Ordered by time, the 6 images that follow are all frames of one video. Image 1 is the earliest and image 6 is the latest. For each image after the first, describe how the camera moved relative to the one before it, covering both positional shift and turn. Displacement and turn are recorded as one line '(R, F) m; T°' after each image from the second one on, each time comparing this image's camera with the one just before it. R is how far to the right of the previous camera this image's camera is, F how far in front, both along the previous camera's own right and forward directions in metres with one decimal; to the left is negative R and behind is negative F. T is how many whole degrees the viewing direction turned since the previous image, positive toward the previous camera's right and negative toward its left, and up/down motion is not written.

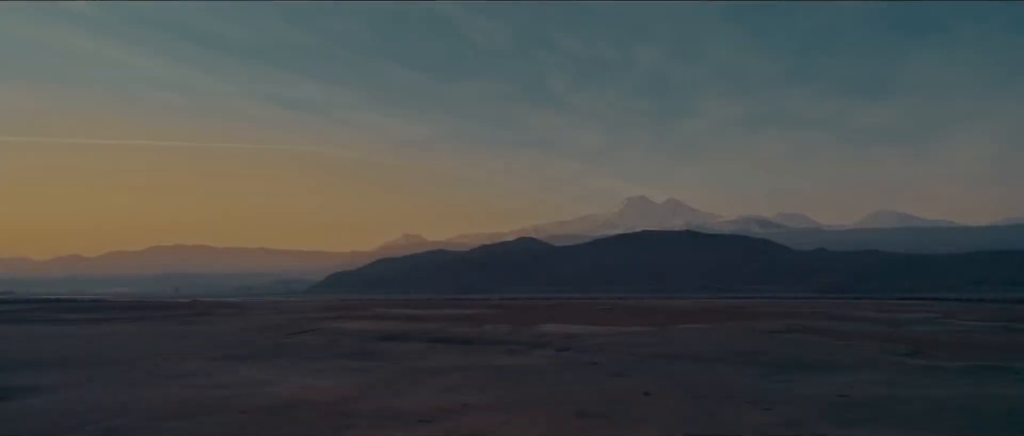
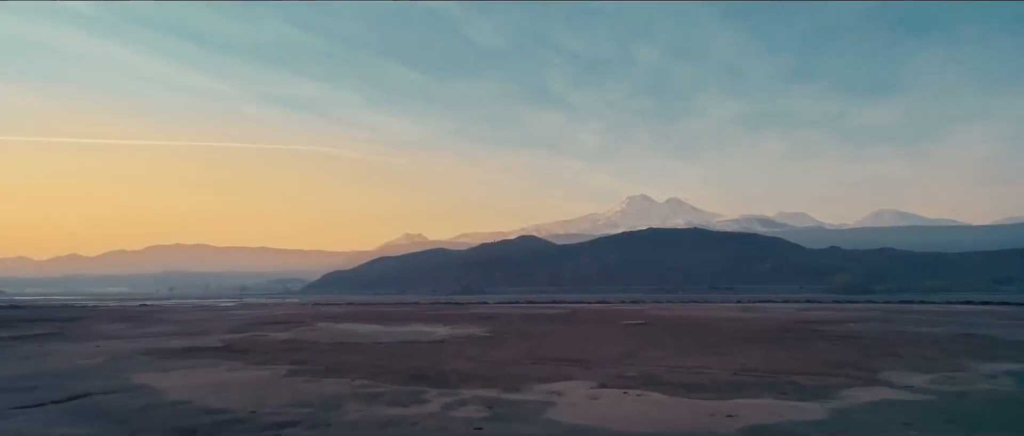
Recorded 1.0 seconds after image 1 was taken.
(+0.1, +3.6) m; 0°
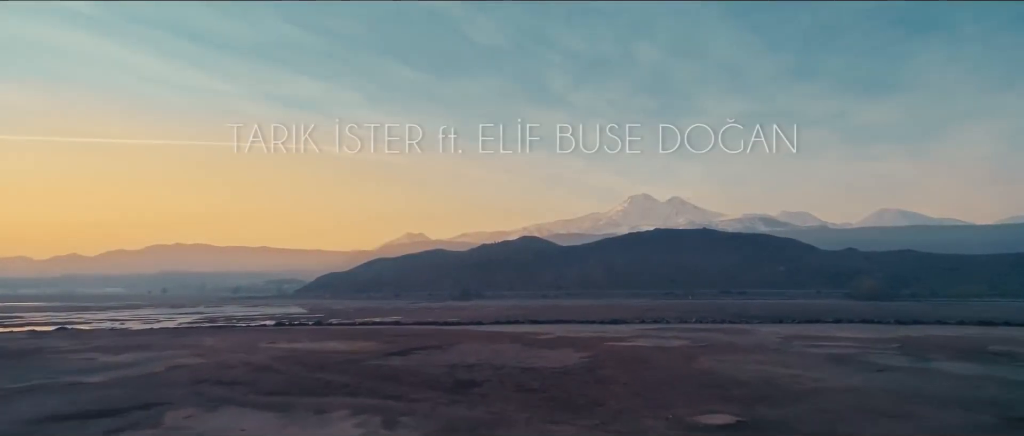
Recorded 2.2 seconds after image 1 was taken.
(0.0, +4.3) m; 0°
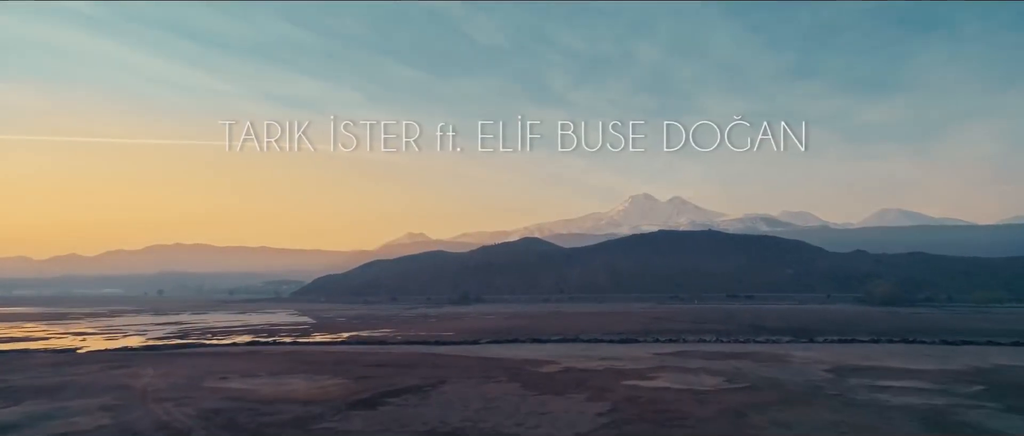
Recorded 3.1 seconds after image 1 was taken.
(0.0, +2.4) m; 0°
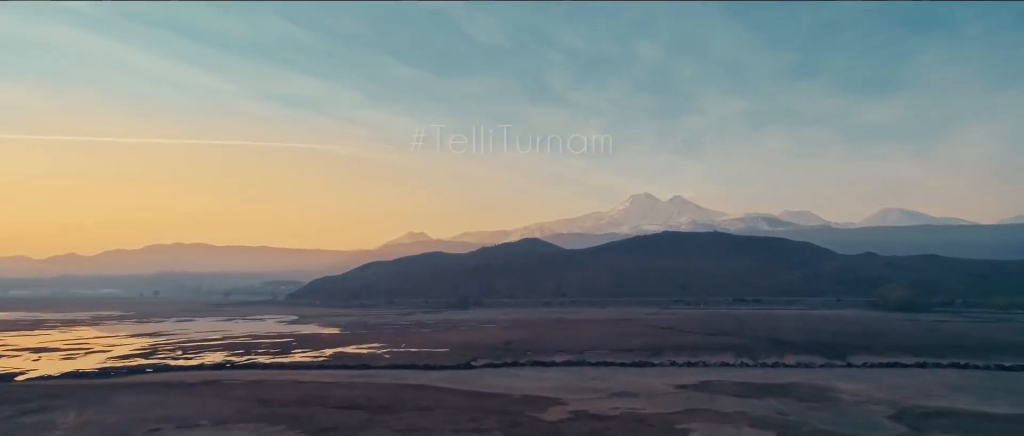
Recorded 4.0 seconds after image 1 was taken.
(0.0, +2.4) m; 0°
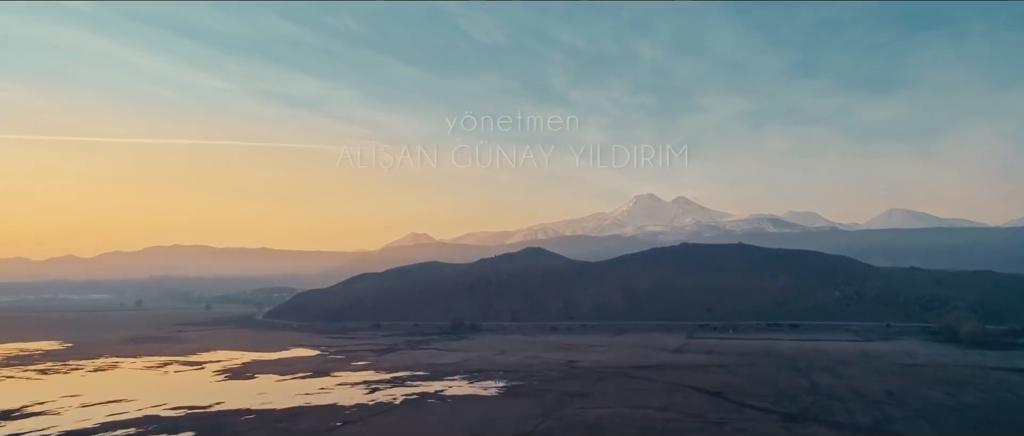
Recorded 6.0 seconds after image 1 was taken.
(+0.1, +9.6) m; 0°
